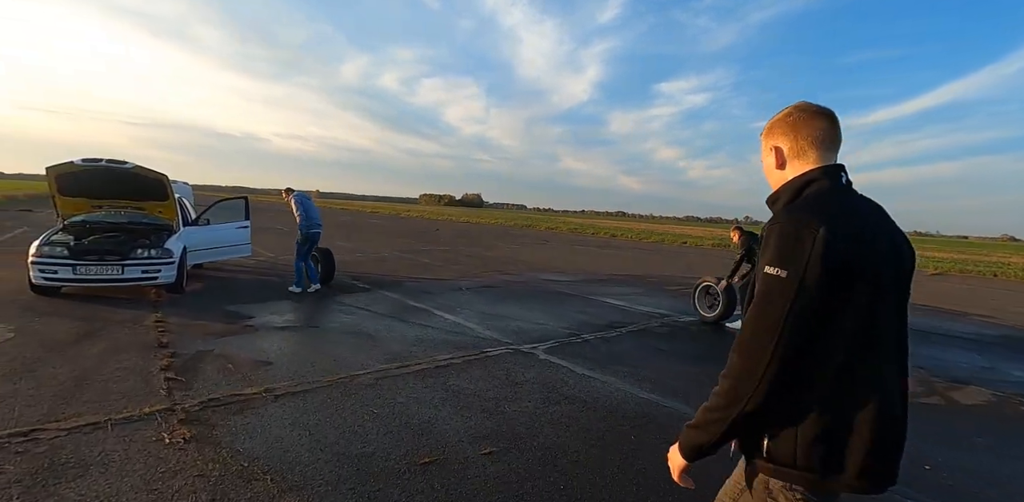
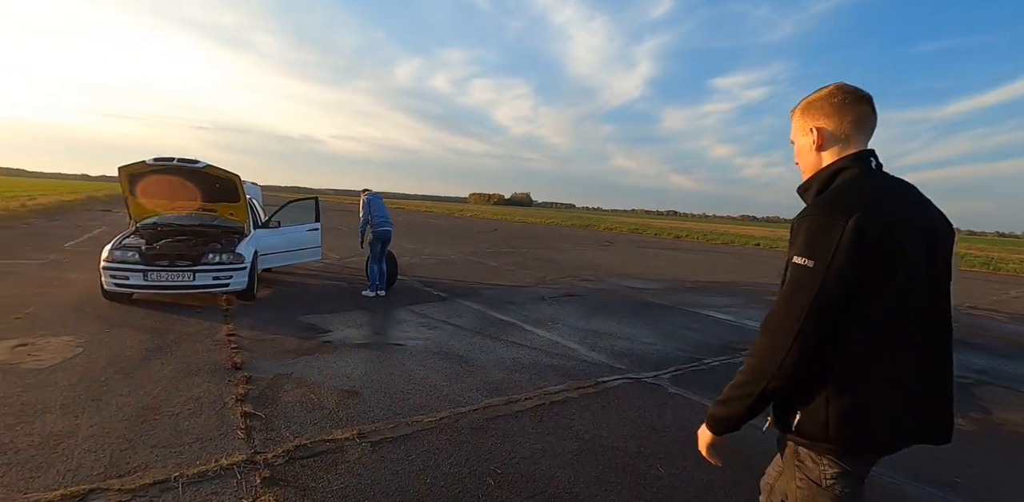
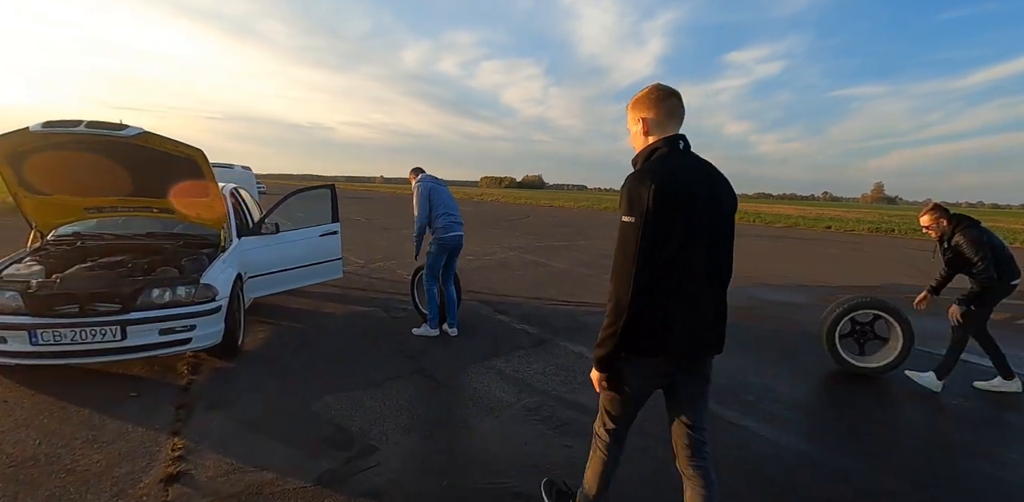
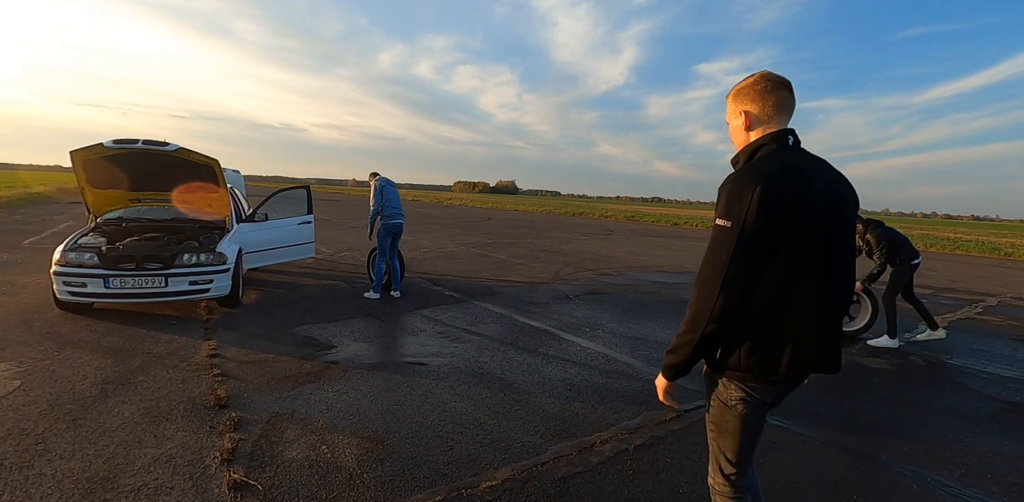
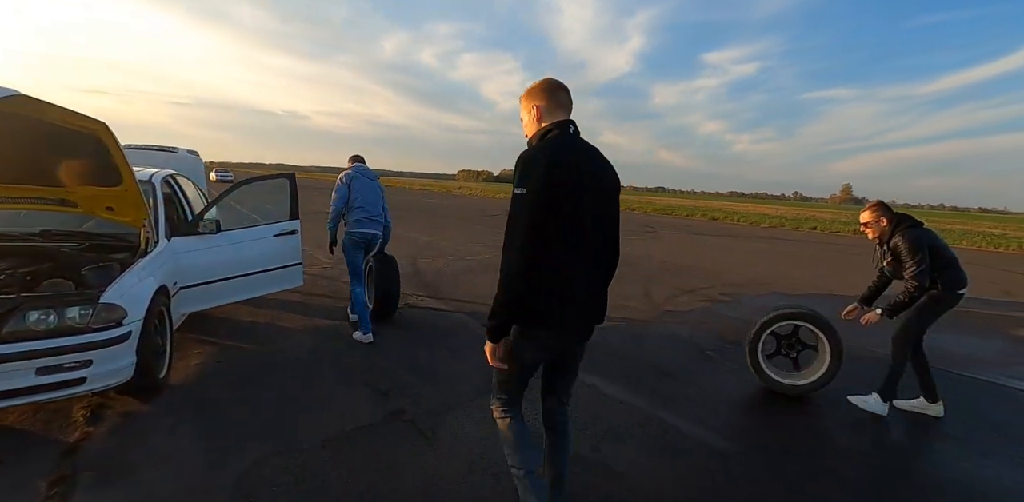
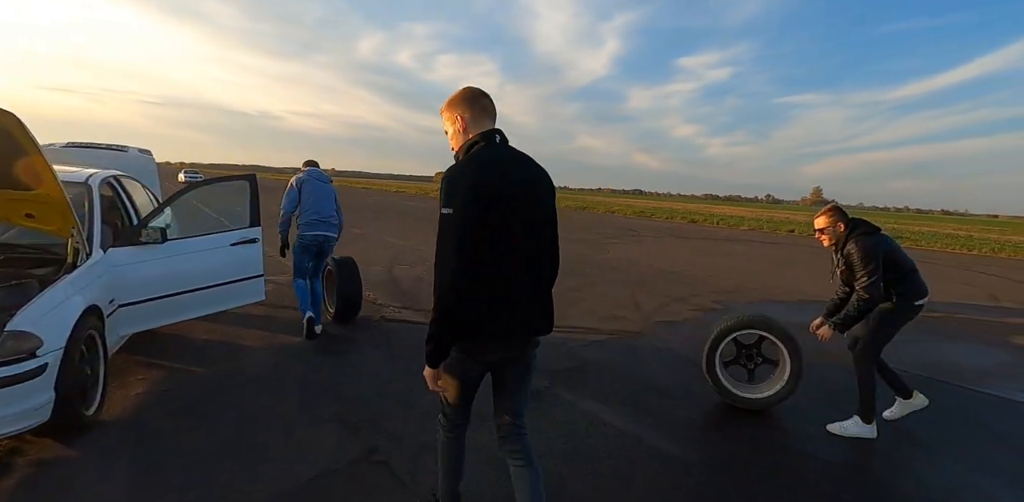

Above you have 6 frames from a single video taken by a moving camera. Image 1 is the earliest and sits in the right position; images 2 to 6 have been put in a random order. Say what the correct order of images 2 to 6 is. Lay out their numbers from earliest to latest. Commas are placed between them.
2, 4, 3, 5, 6
